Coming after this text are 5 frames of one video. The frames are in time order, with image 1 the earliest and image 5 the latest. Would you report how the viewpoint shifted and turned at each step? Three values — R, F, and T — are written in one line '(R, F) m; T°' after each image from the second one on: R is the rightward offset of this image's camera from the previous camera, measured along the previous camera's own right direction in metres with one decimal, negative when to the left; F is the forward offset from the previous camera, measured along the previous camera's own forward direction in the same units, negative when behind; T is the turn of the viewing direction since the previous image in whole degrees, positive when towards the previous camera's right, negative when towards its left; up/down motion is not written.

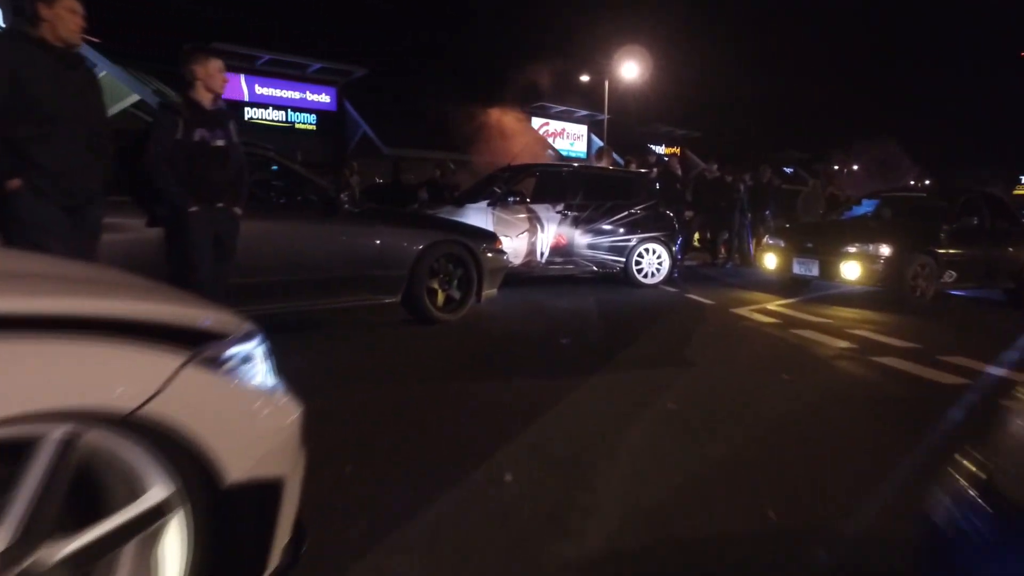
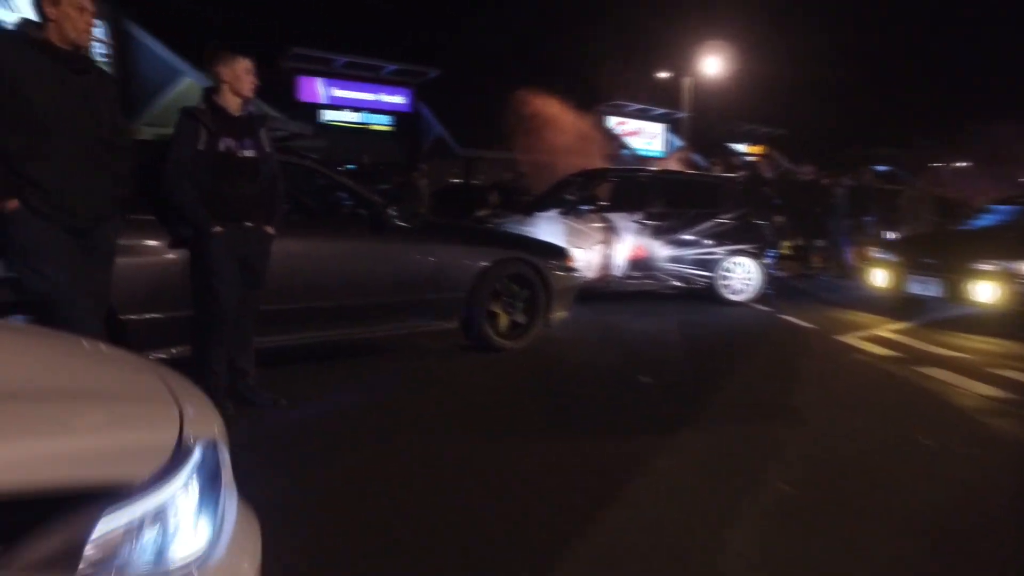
(0.0, +1.0) m; -6°
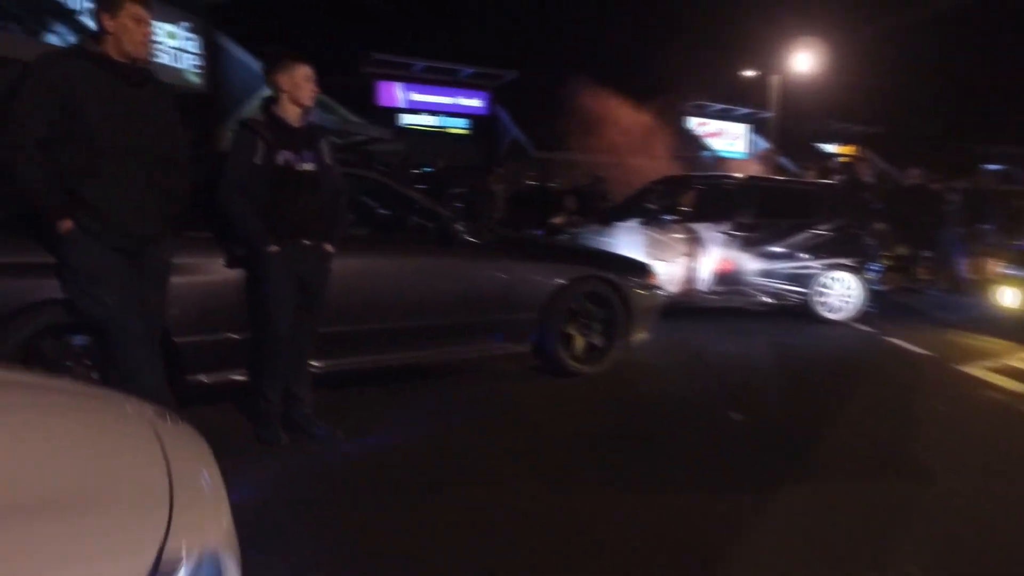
(0.0, +0.5) m; -6°
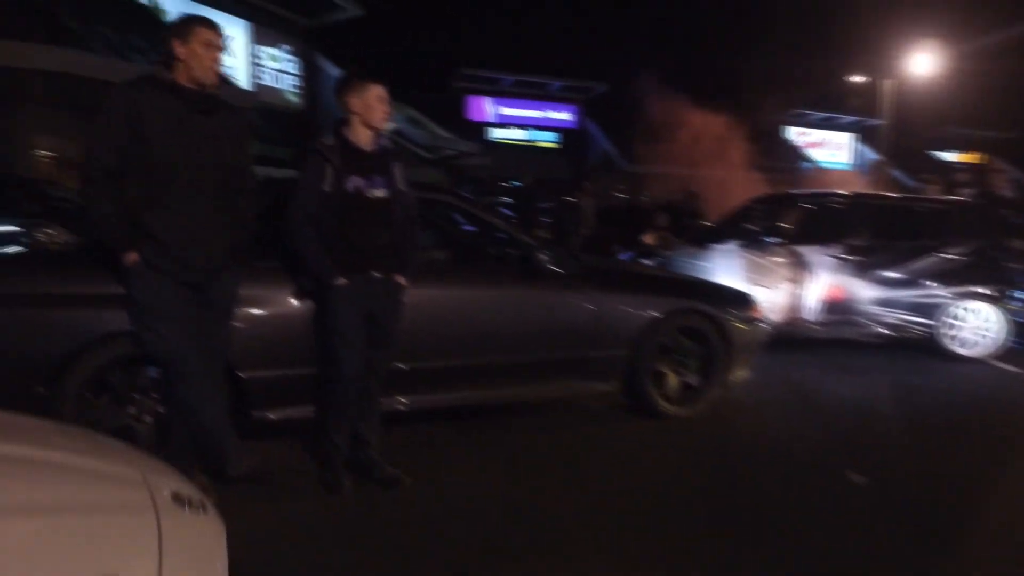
(0.0, +0.5) m; -7°
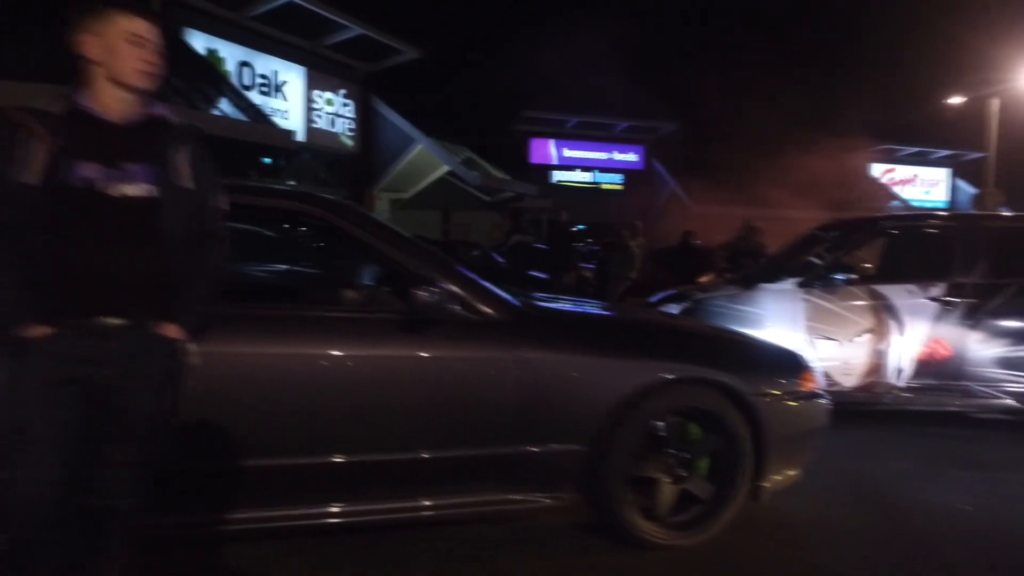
(+1.0, +2.1) m; -7°
